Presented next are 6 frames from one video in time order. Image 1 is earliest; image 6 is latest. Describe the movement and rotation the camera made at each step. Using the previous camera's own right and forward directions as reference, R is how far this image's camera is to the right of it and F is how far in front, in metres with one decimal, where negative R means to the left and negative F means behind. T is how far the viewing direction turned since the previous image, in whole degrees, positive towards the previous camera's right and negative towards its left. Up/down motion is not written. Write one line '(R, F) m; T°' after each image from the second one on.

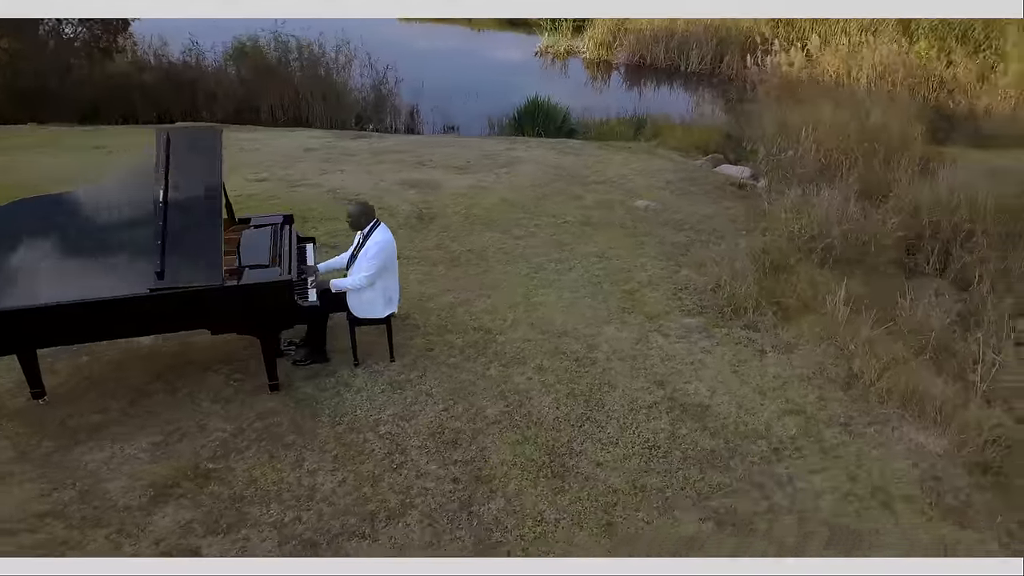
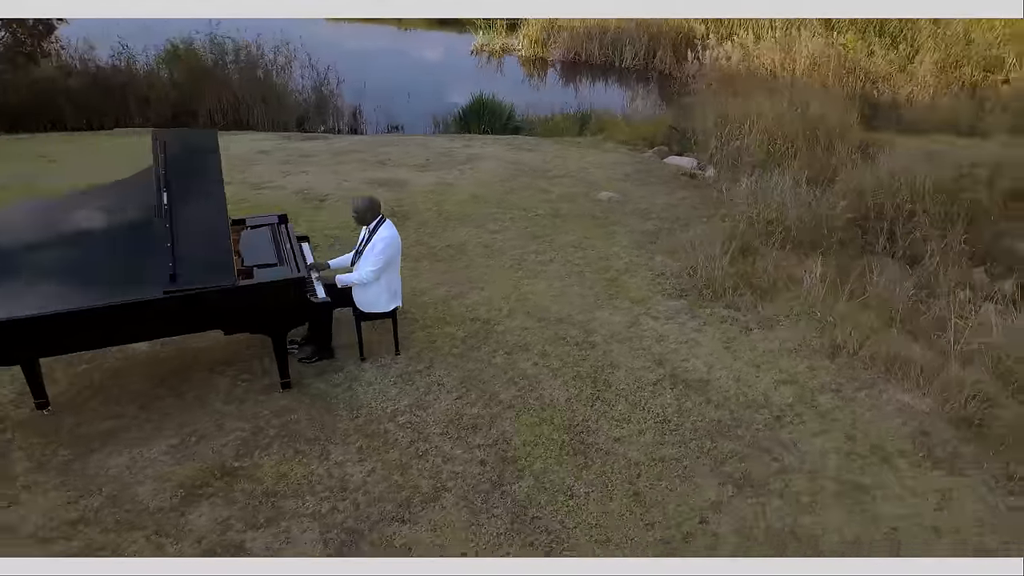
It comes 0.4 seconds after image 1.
(-0.5, -0.1) m; +5°
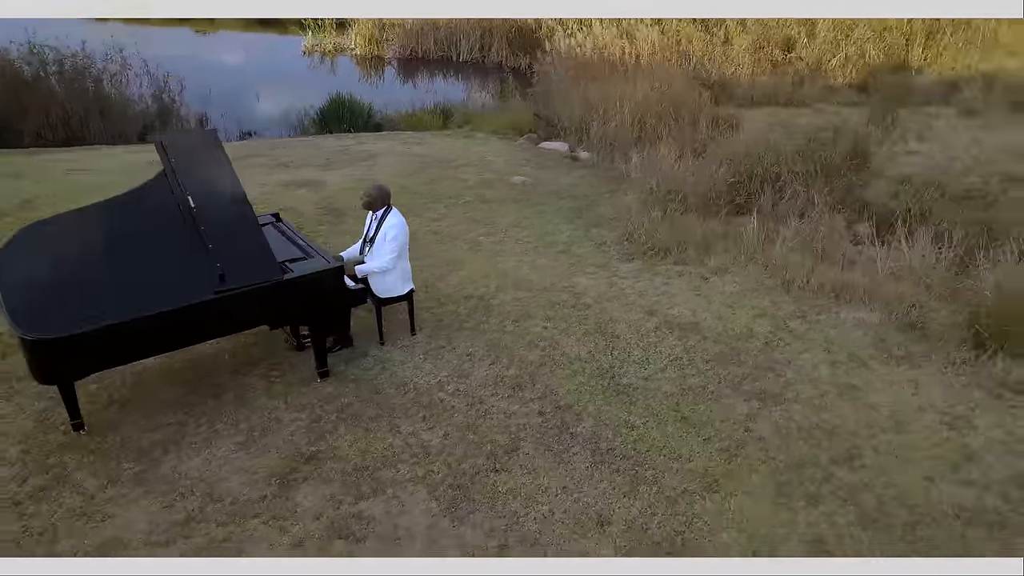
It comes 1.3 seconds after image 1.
(-1.3, -0.3) m; +12°
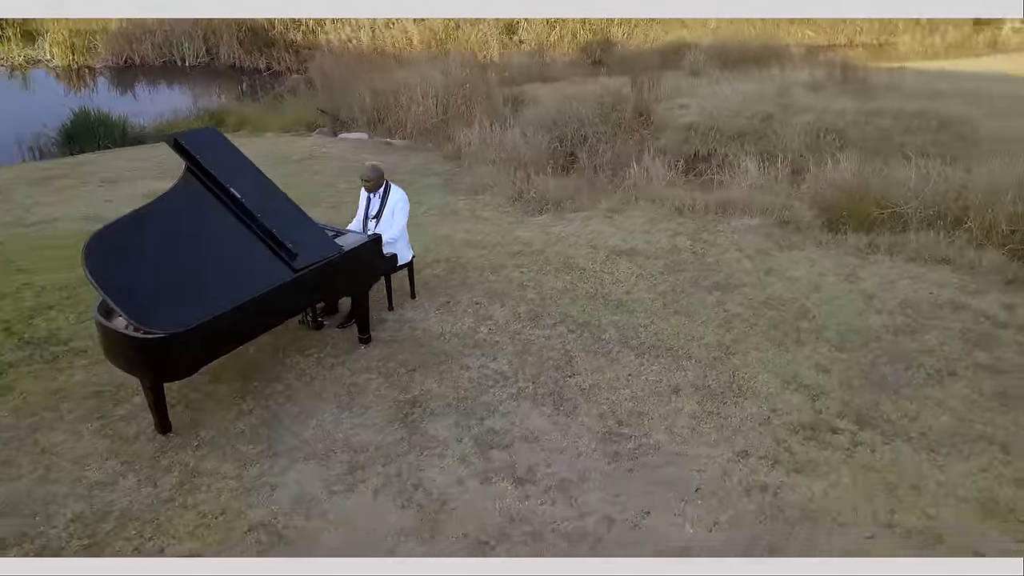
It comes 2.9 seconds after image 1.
(-2.1, -0.4) m; +20°
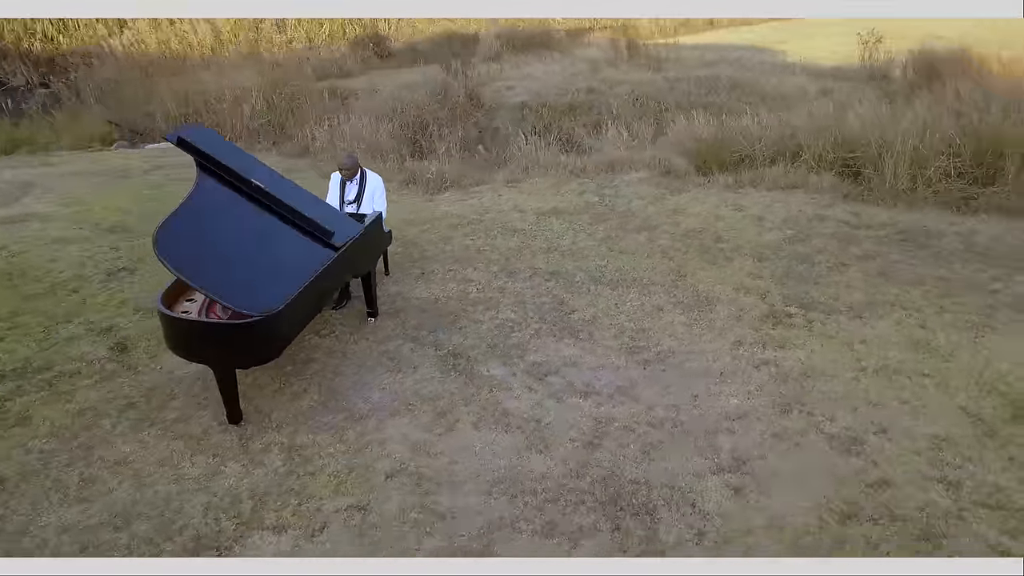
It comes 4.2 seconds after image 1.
(-1.7, -0.4) m; +17°
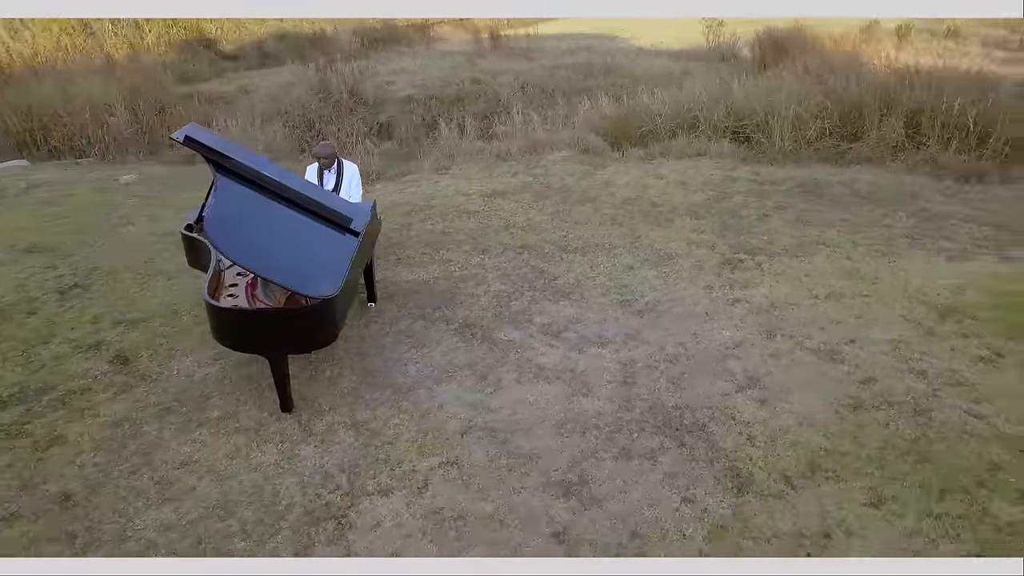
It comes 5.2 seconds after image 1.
(-1.2, -0.3) m; +12°
